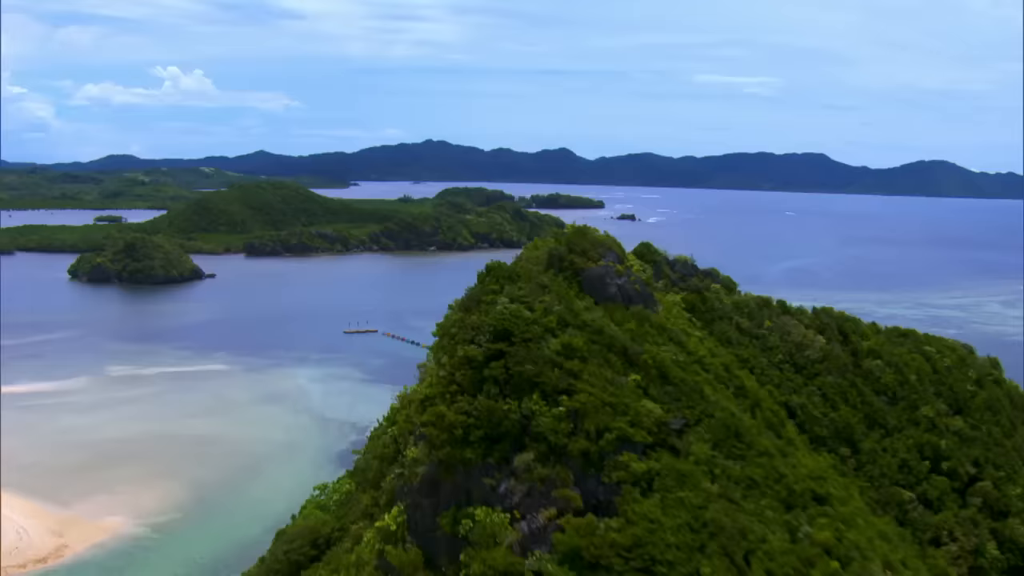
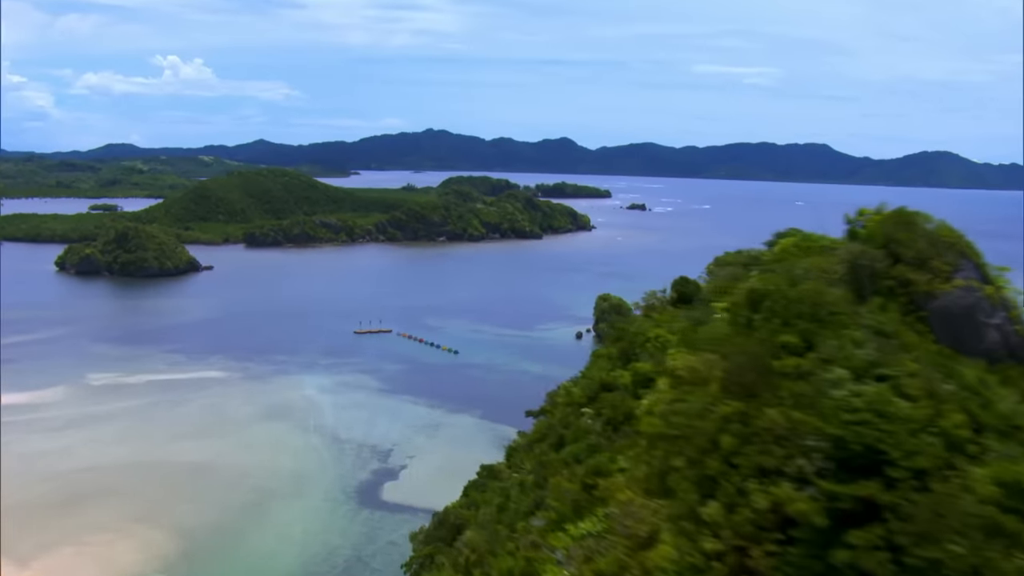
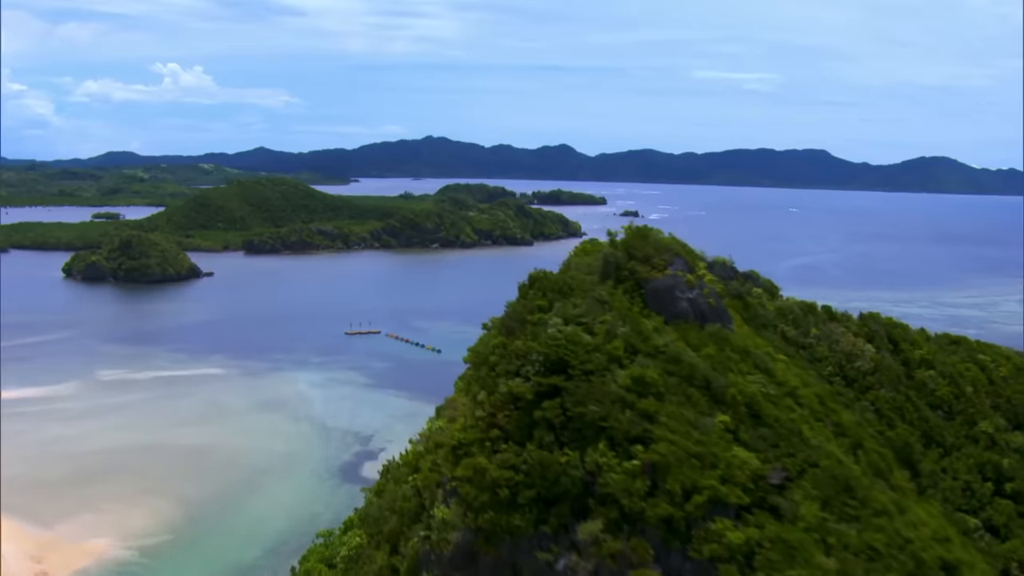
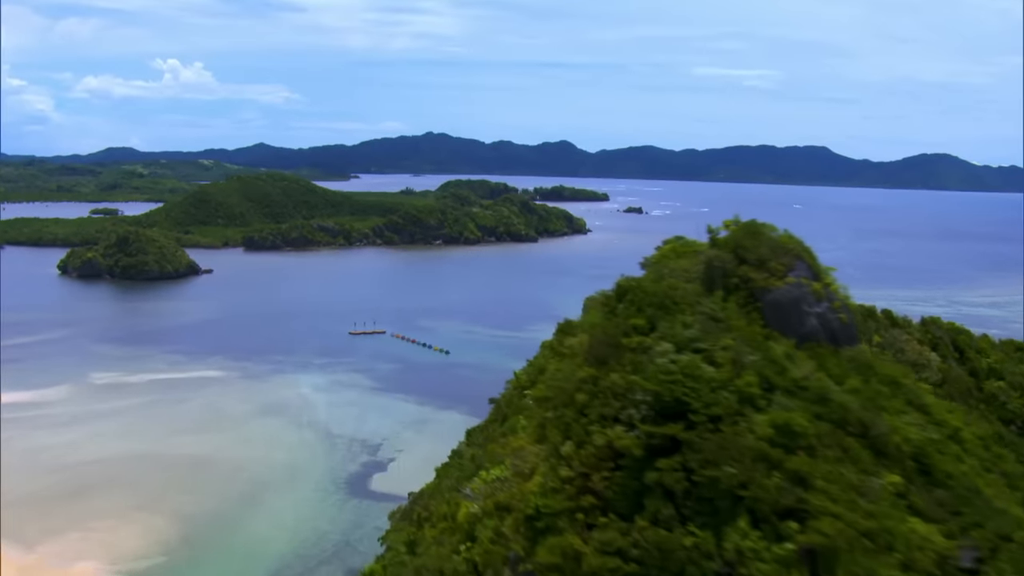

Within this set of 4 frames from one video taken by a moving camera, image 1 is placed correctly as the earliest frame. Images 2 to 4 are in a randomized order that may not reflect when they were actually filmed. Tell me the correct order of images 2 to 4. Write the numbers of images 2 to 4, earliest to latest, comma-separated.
3, 4, 2
